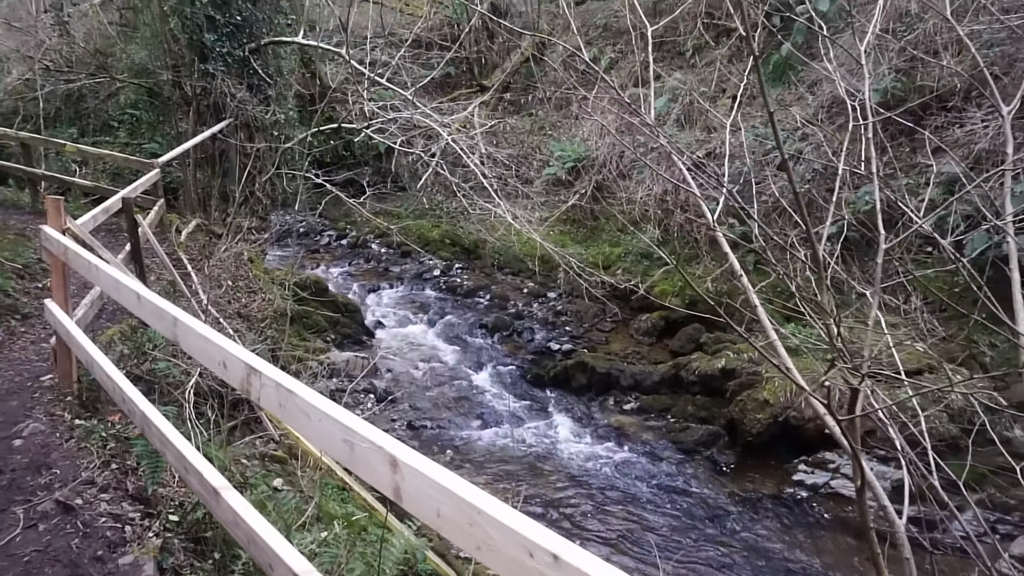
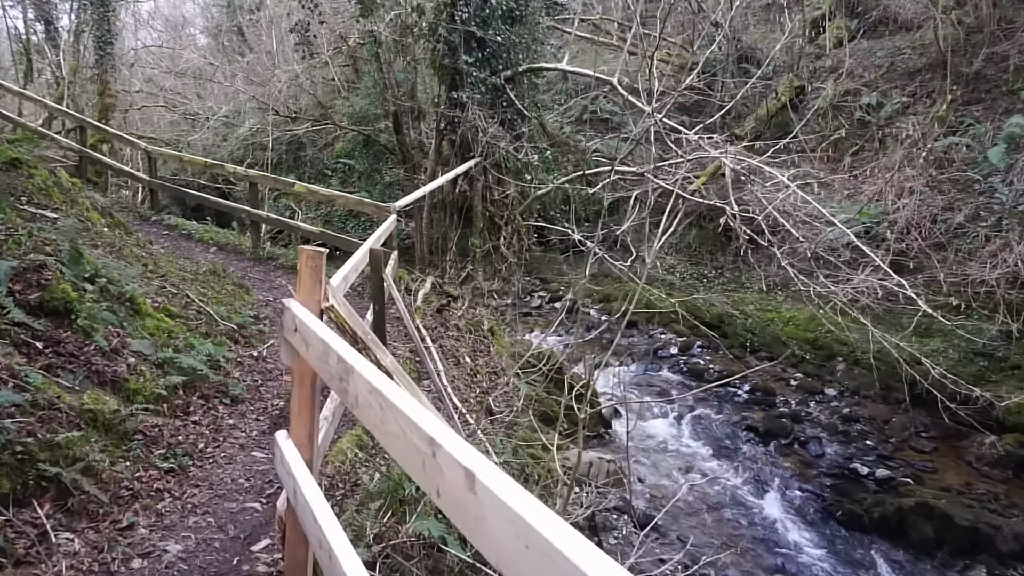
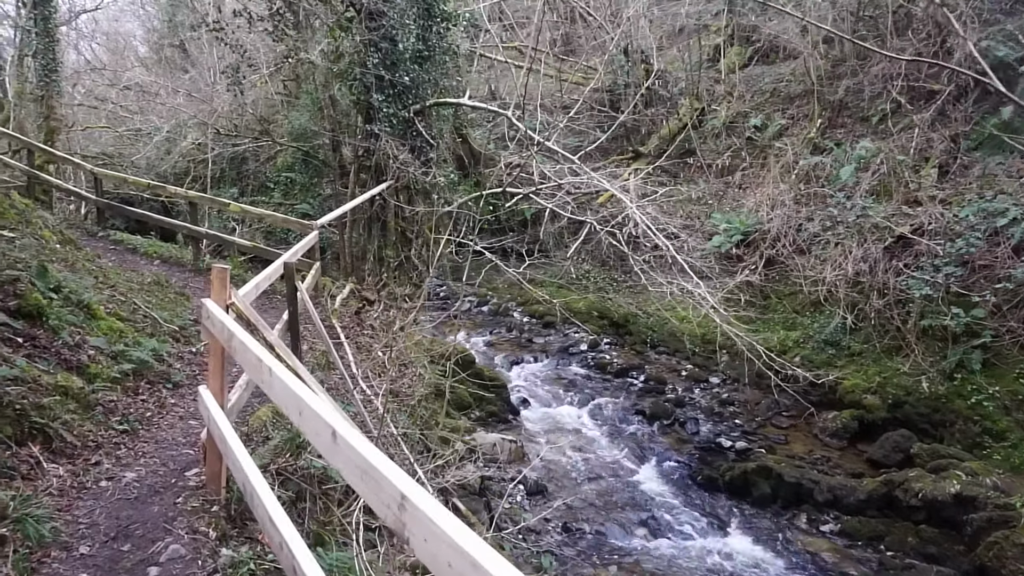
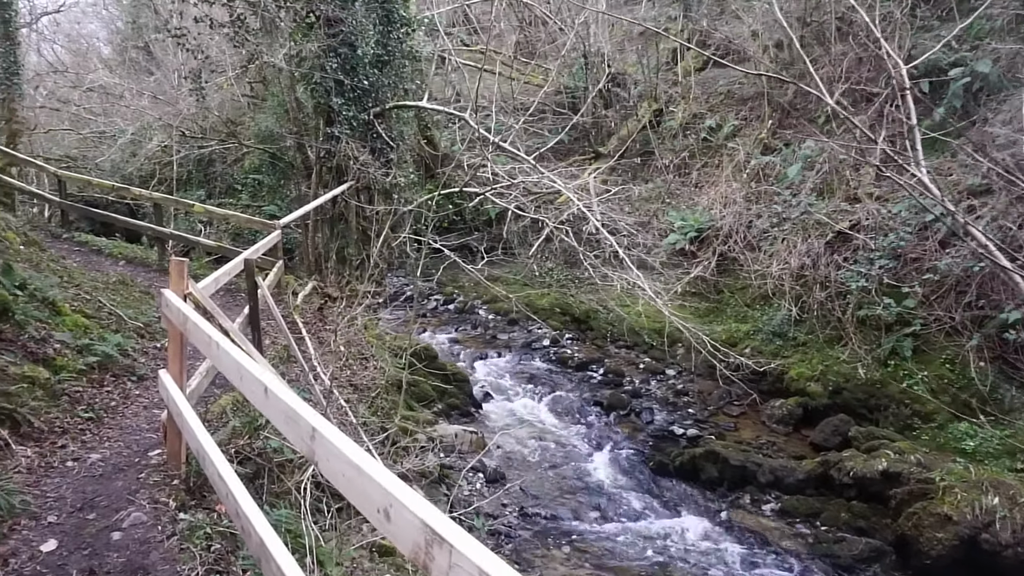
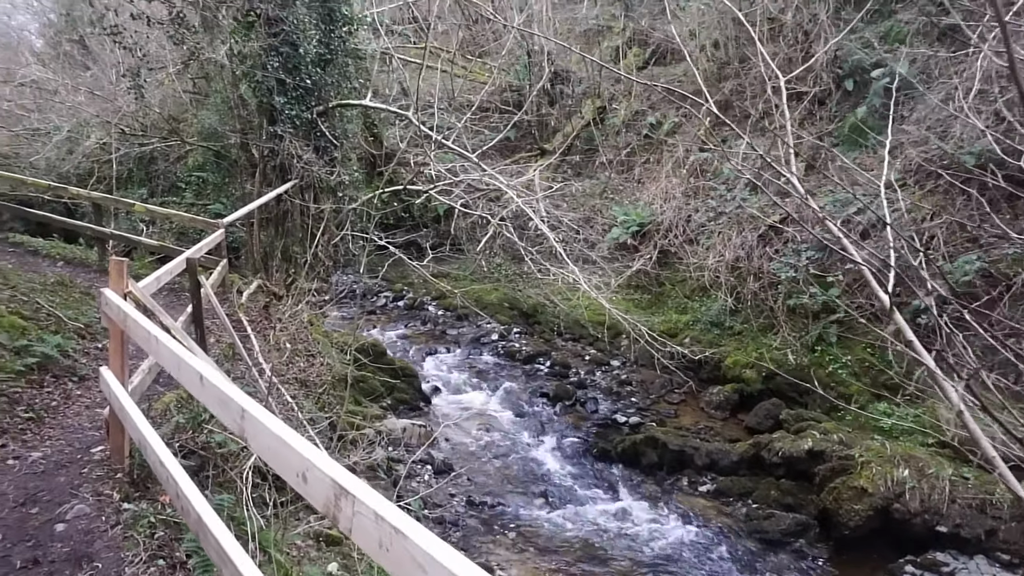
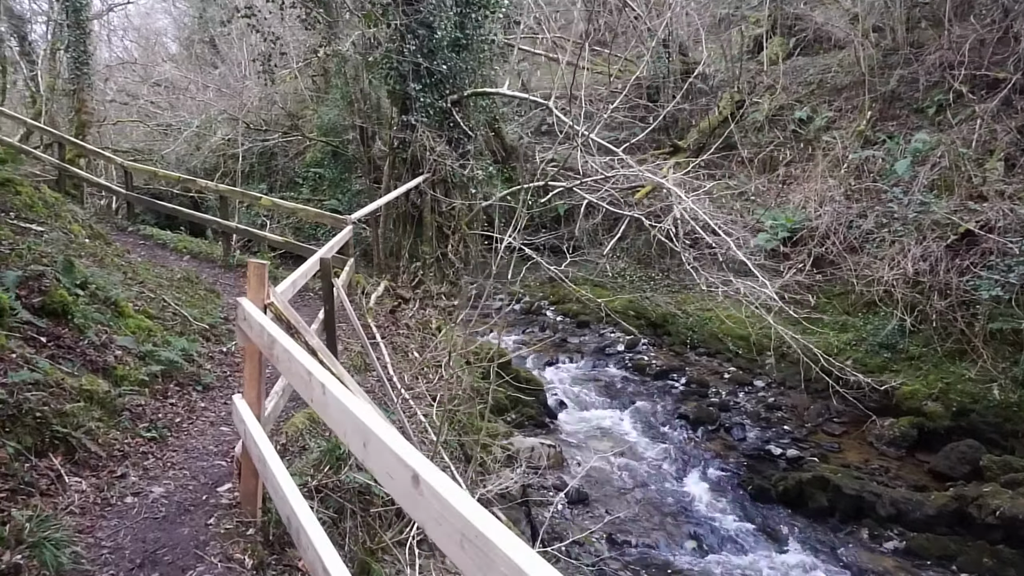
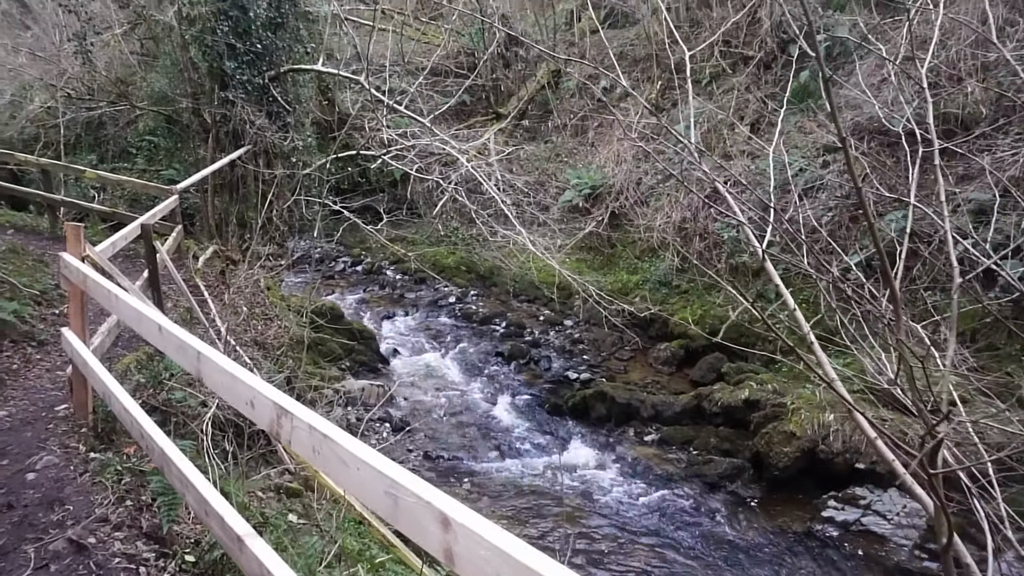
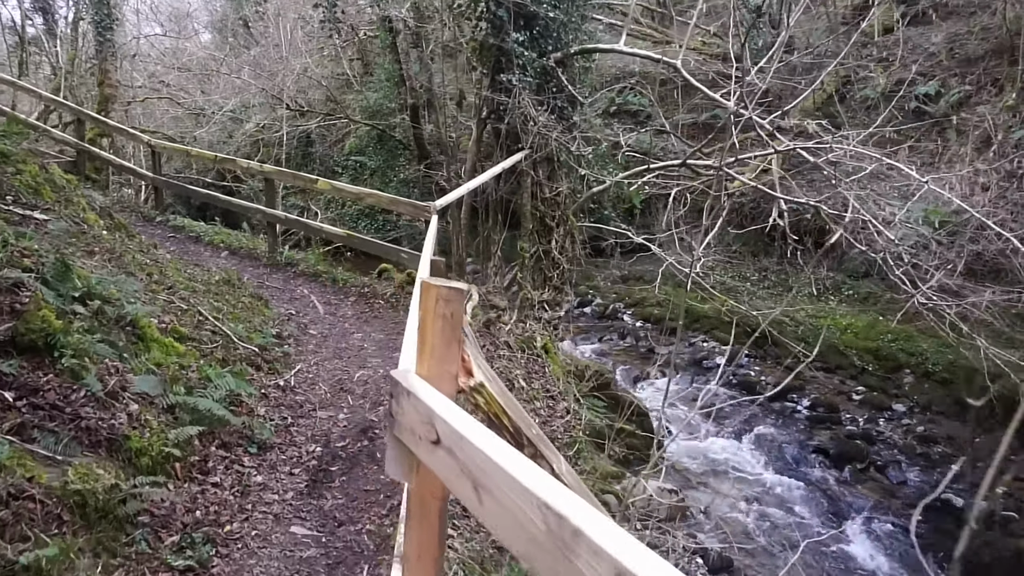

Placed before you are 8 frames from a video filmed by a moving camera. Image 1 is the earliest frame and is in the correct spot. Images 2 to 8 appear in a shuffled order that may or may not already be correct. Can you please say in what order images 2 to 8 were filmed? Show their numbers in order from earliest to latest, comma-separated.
7, 5, 4, 3, 6, 2, 8
